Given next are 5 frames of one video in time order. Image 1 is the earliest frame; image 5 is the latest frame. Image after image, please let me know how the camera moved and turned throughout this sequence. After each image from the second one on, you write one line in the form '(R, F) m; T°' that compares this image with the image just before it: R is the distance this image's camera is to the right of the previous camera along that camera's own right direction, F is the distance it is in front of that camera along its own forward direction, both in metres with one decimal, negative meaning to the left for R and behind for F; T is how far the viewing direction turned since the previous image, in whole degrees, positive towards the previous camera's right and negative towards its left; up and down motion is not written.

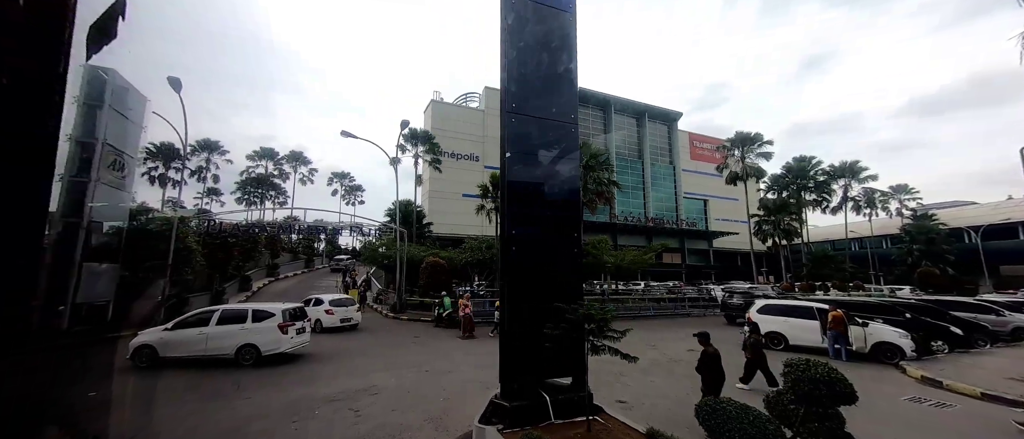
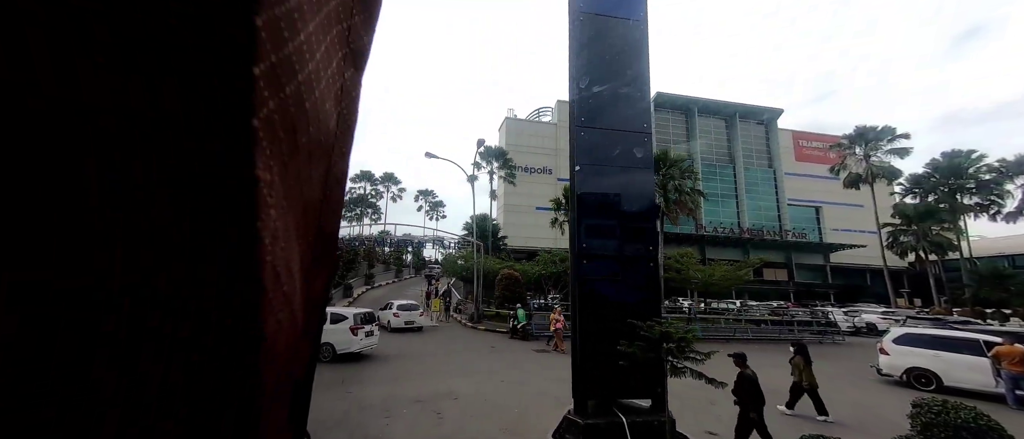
(+0.1, 0.0) m; -12°
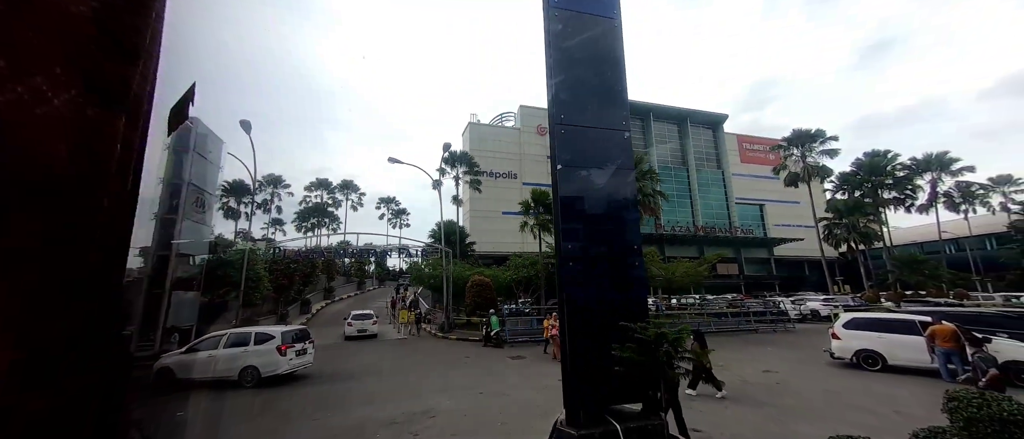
(-0.3, +0.2) m; +6°
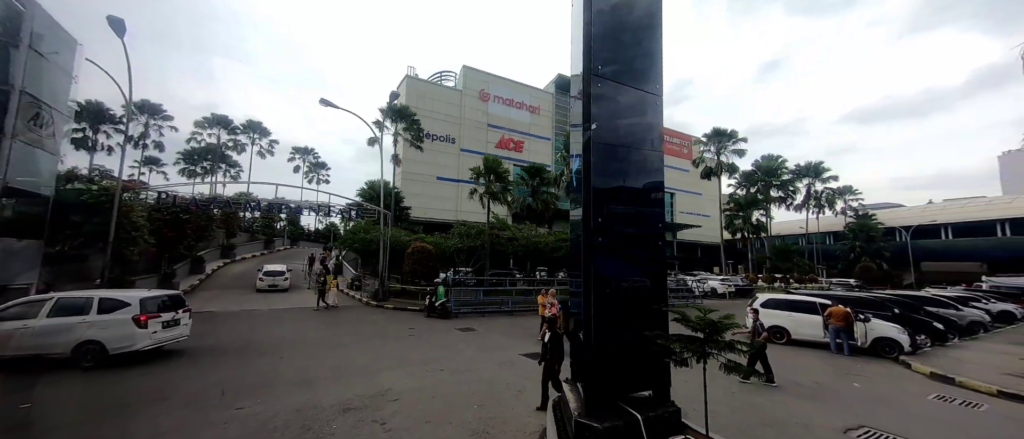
(-1.1, +0.8) m; +12°
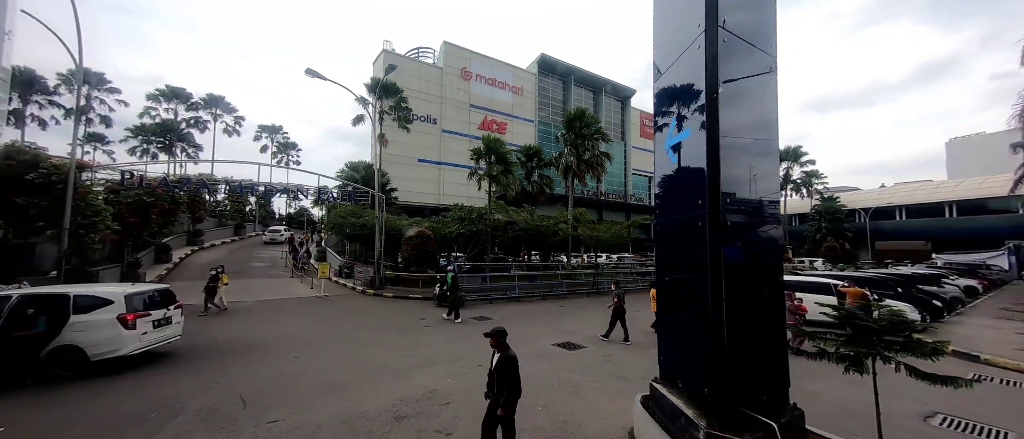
(-1.4, +0.7) m; +4°
